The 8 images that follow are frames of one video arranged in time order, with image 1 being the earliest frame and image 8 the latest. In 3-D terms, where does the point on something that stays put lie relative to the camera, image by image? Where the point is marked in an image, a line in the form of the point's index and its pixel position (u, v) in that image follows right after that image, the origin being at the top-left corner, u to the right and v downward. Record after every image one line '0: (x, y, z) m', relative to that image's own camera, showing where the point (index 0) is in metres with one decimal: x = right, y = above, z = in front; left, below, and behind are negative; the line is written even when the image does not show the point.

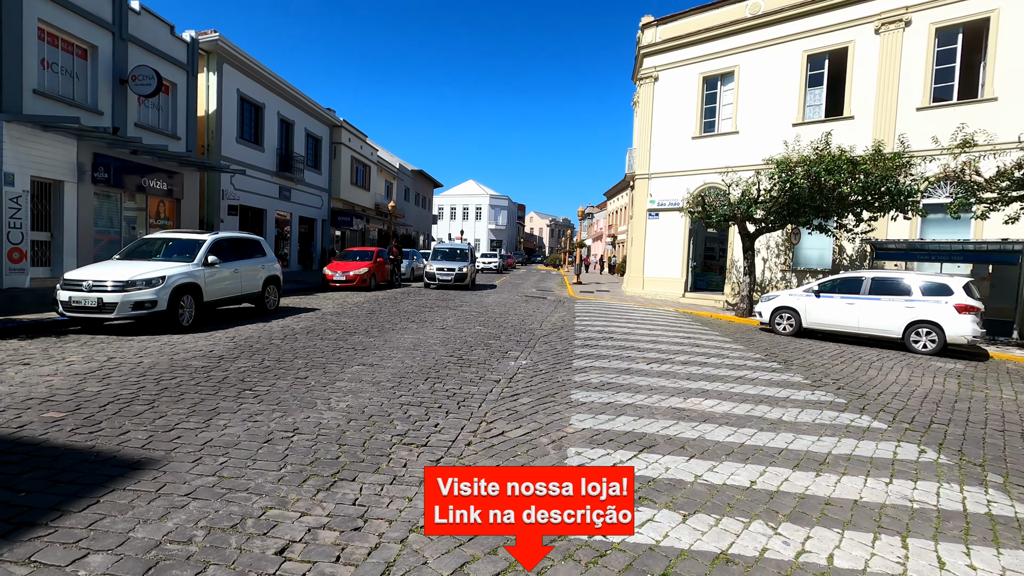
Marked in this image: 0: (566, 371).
0: (+0.7, -1.1, +7.2) m
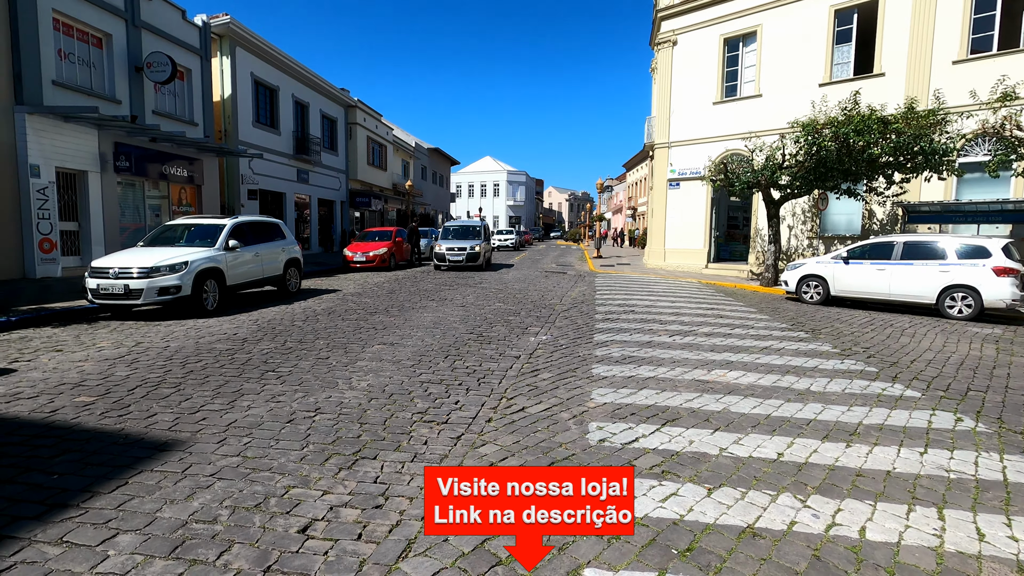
0: (+1.0, -0.8, +7.2) m
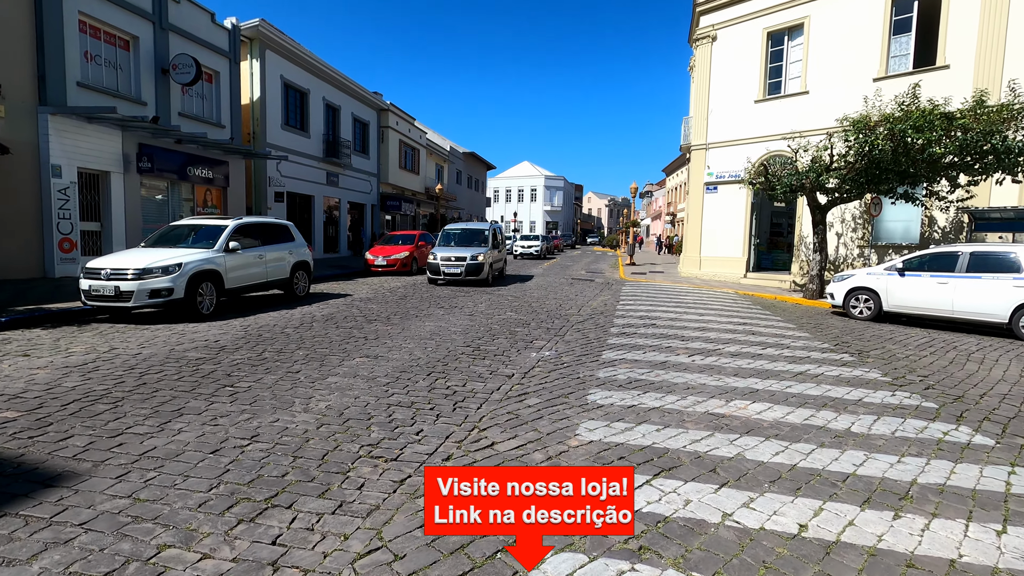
0: (+0.9, -0.9, +6.3) m
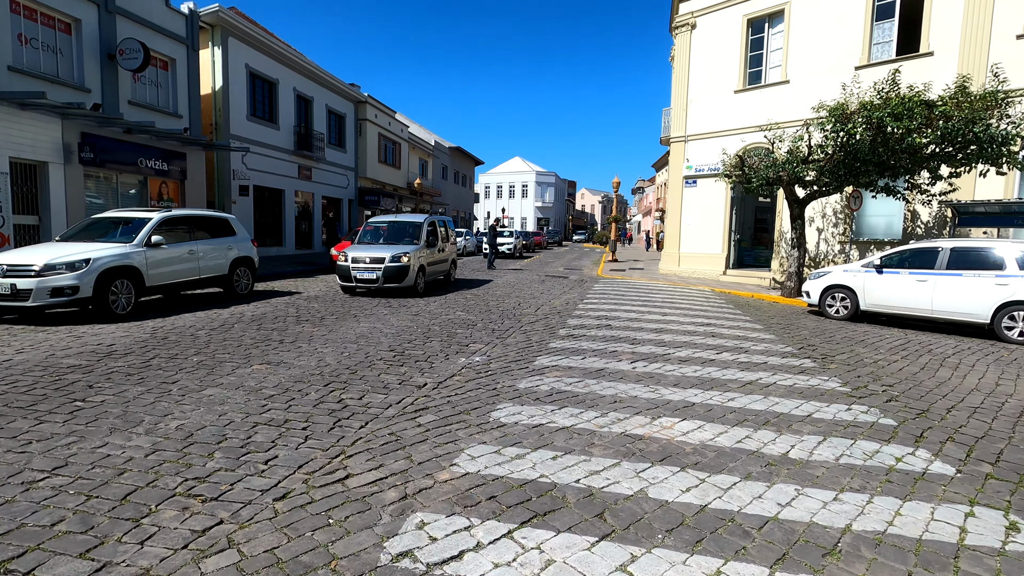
0: (+0.1, -0.9, +5.7) m
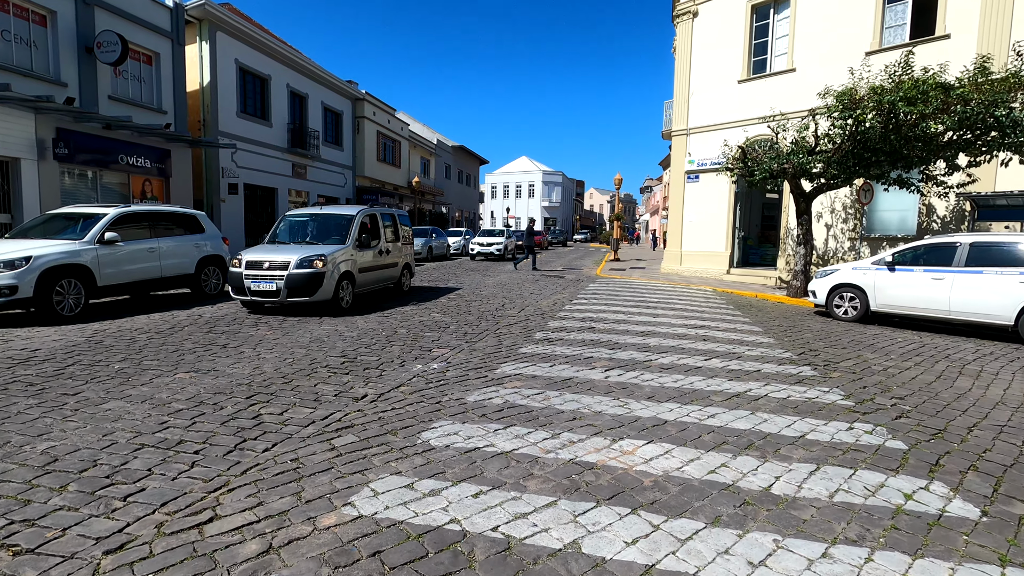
0: (-0.4, -0.9, +5.0) m
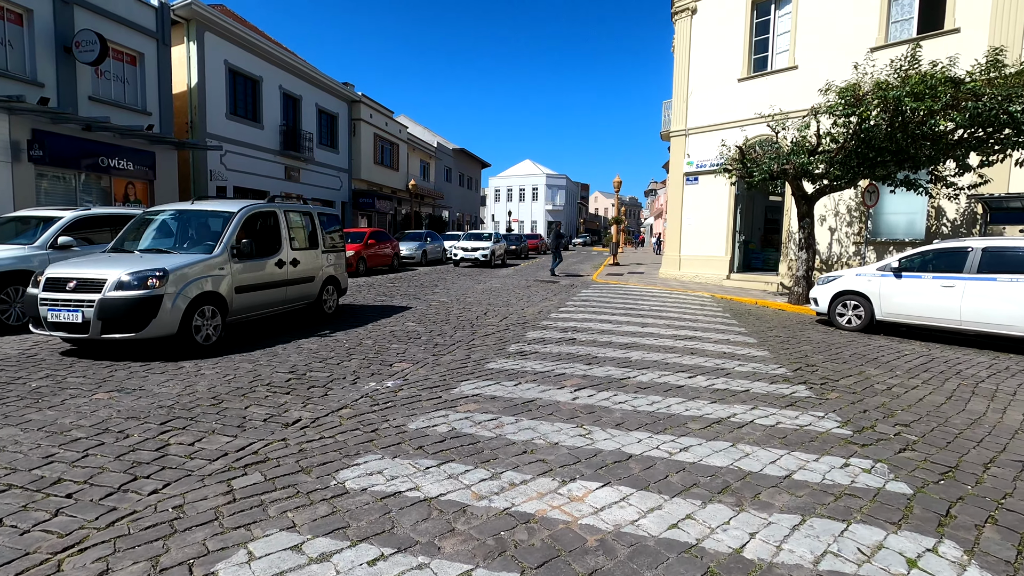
0: (-0.7, -1.0, +4.5) m
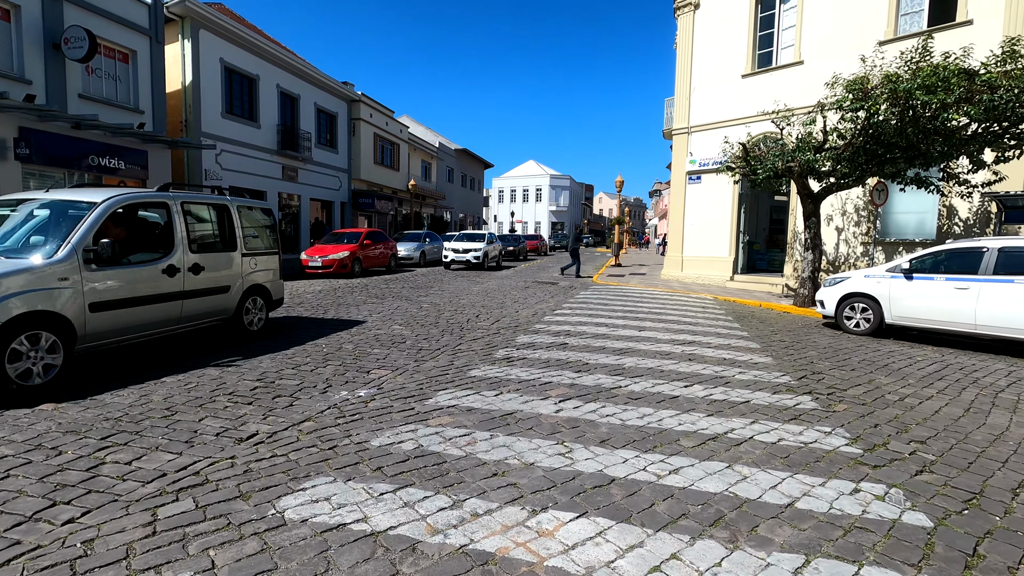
0: (-0.9, -1.0, +4.1) m
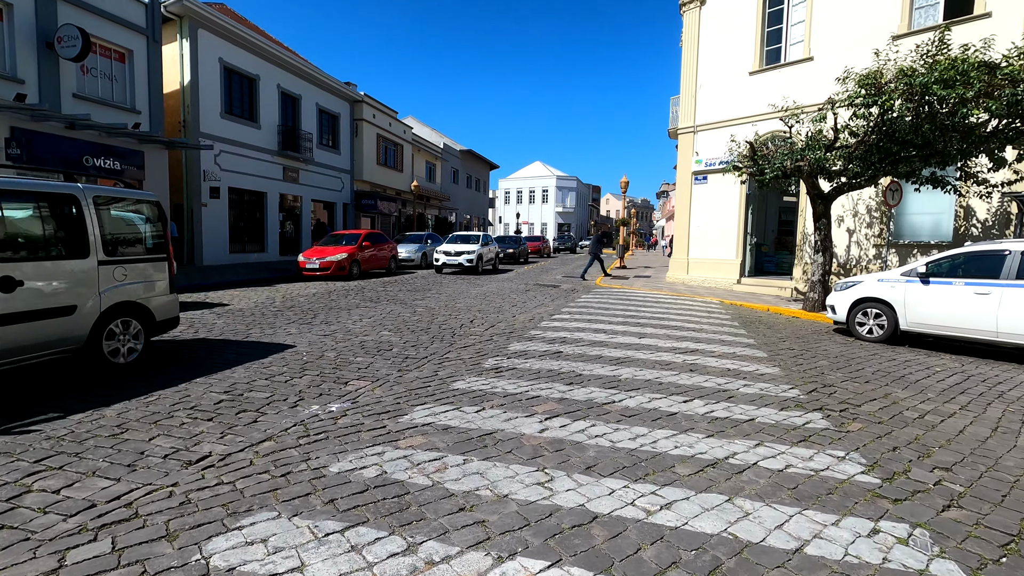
0: (-1.1, -1.1, +3.8) m
